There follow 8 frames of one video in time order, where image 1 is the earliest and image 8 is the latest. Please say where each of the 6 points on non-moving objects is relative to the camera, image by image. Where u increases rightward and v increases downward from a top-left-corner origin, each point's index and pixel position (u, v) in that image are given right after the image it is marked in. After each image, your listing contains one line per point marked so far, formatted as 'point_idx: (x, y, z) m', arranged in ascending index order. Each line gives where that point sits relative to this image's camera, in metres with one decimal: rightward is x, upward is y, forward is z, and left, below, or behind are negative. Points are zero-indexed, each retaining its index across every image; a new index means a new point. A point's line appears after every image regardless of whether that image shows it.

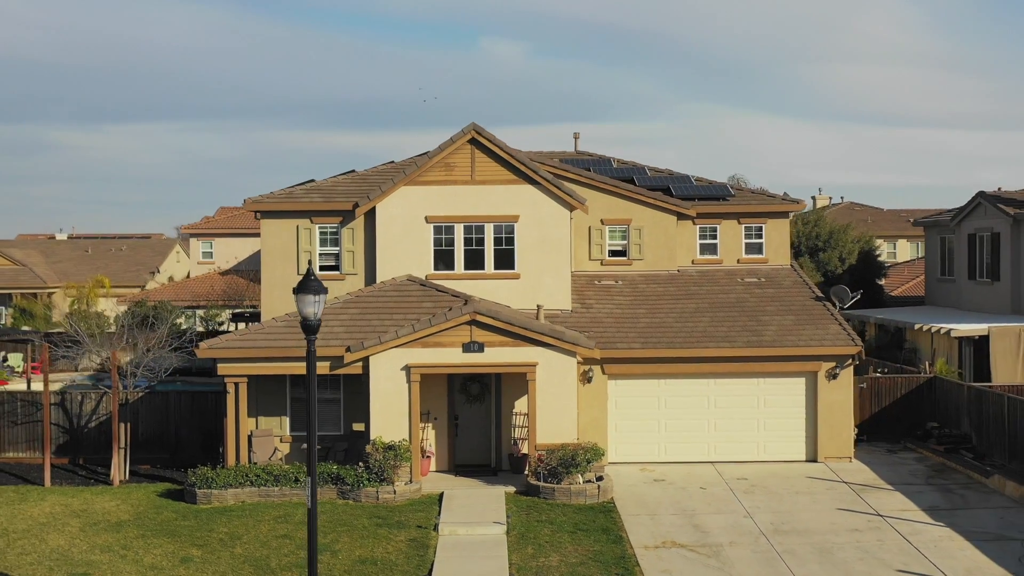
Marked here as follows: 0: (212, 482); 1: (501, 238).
0: (-4.3, -2.8, +12.9) m
1: (-0.2, +0.9, +15.9) m
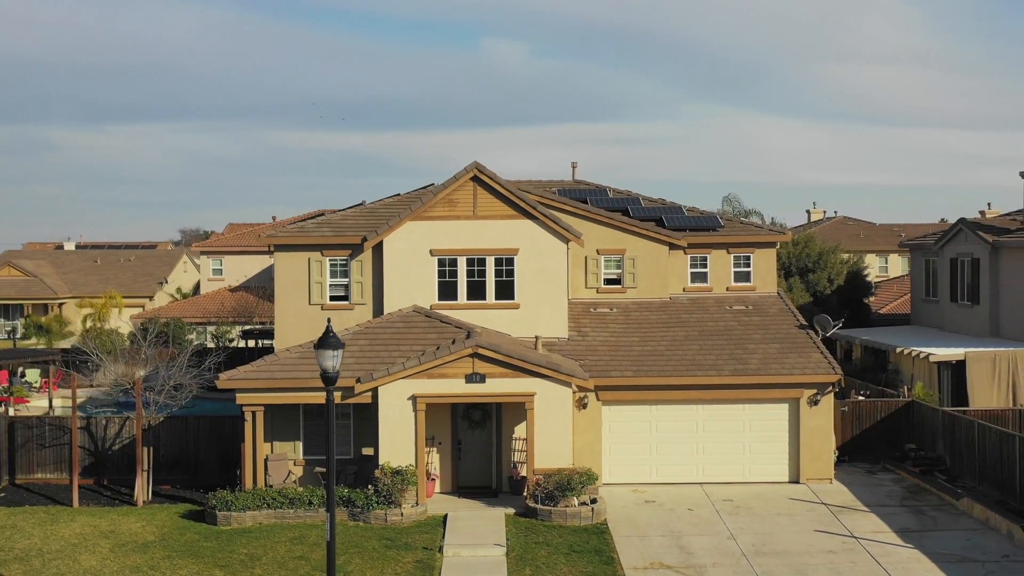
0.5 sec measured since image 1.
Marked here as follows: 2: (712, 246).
0: (-4.3, -3.3, +13.9) m
1: (-0.2, +0.3, +16.8) m
2: (+4.2, +0.8, +18.9) m
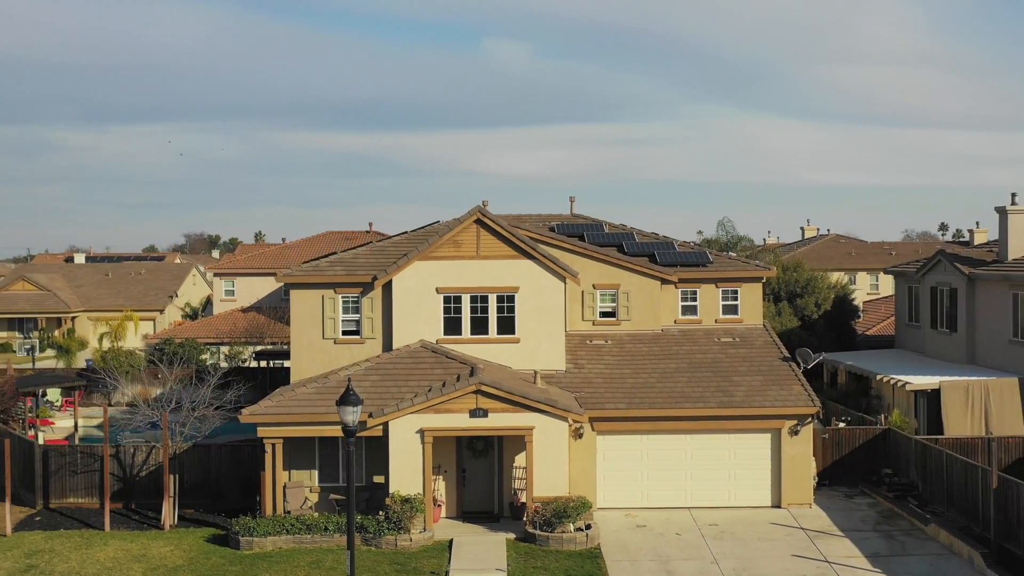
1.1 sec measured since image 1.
0: (-4.3, -4.0, +15.0) m
1: (-0.2, -0.4, +18.0) m
2: (+4.2, +0.1, +20.0) m
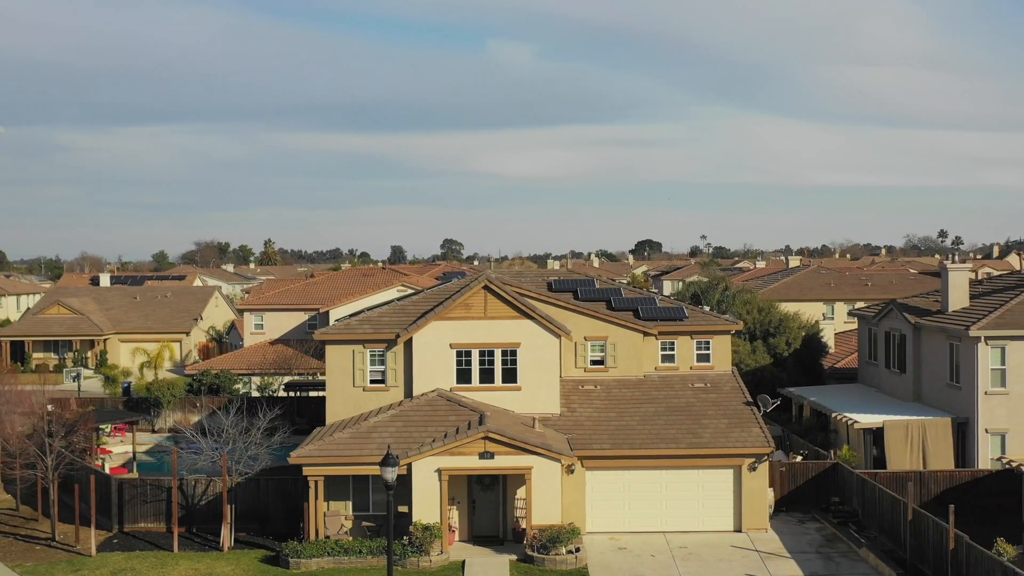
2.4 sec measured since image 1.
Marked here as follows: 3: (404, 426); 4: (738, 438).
0: (-4.2, -5.3, +18.2) m
1: (-0.1, -1.6, +21.1) m
2: (+4.2, -1.2, +23.1) m
3: (-2.3, -2.9, +19.4) m
4: (+4.9, -3.3, +19.9) m
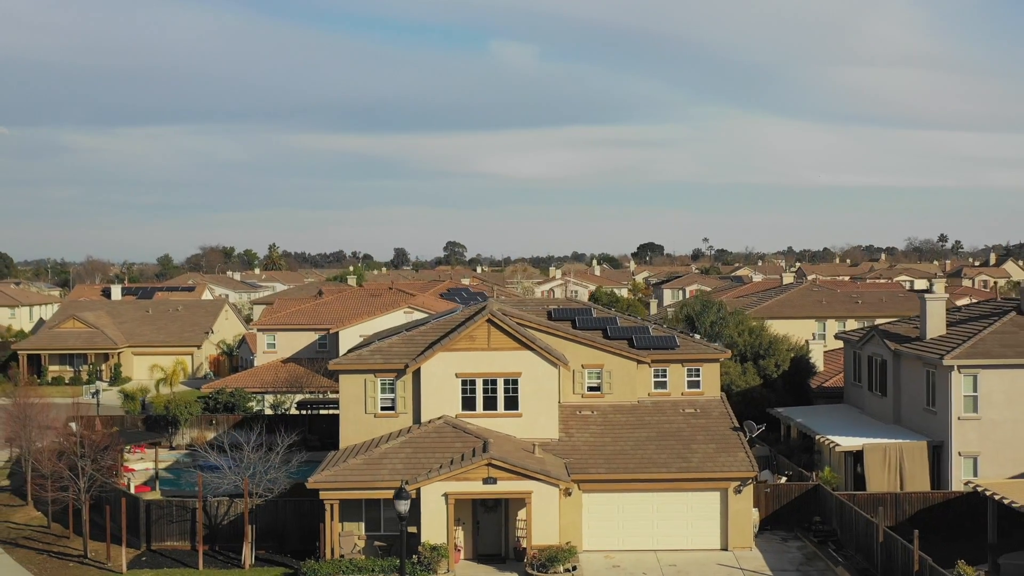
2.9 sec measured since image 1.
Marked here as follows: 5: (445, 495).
0: (-4.2, -6.1, +19.6) m
1: (-0.1, -2.5, +22.6) m
2: (+4.3, -2.0, +24.6) m
3: (-2.3, -3.8, +20.8) m
4: (+5.0, -4.1, +21.4) m
5: (-1.5, -4.5, +20.0) m
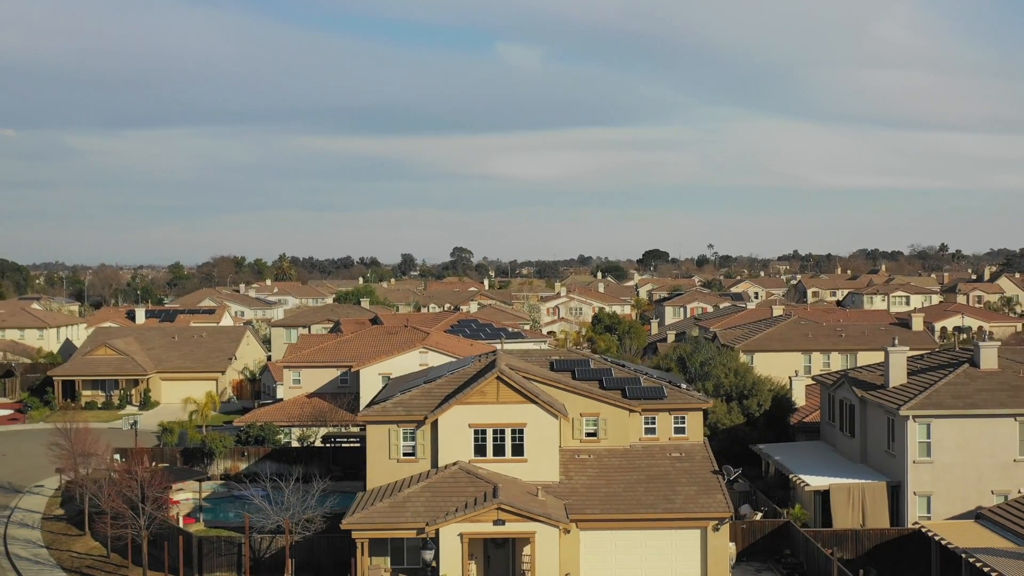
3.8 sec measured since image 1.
0: (-4.0, -7.8, +22.7) m
1: (+0.1, -4.2, +25.7) m
2: (+4.5, -3.7, +27.6) m
3: (-2.1, -5.5, +23.9) m
4: (+5.1, -5.8, +24.4) m
5: (-1.3, -6.2, +23.1) m
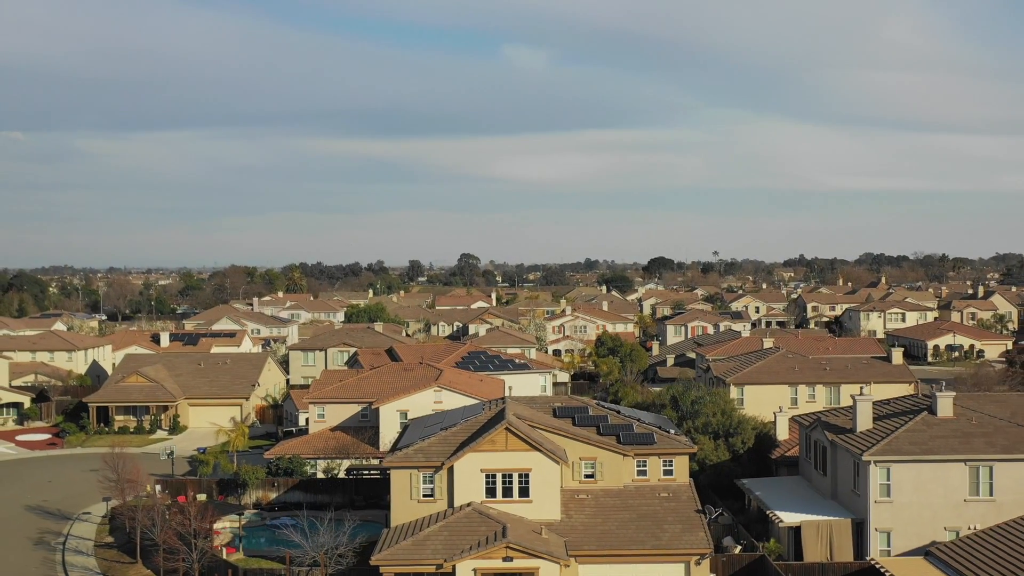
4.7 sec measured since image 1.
0: (-3.8, -9.8, +26.2) m
1: (+0.3, -6.1, +29.1) m
2: (+4.7, -5.6, +31.0) m
3: (-1.9, -7.4, +27.4) m
4: (+5.4, -7.7, +27.8) m
5: (-1.1, -8.2, +26.5) m
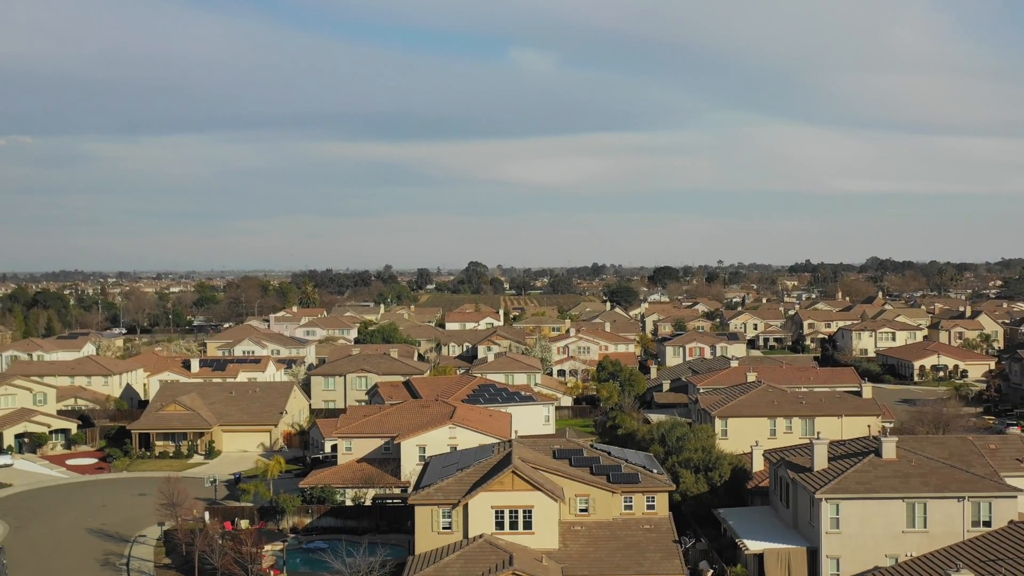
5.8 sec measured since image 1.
0: (-3.6, -12.2, +31.6) m
1: (+0.5, -8.6, +34.4) m
2: (+4.9, -8.1, +36.3) m
3: (-1.7, -9.9, +32.7) m
4: (+5.6, -10.2, +33.1) m
5: (-0.9, -10.6, +31.9) m
